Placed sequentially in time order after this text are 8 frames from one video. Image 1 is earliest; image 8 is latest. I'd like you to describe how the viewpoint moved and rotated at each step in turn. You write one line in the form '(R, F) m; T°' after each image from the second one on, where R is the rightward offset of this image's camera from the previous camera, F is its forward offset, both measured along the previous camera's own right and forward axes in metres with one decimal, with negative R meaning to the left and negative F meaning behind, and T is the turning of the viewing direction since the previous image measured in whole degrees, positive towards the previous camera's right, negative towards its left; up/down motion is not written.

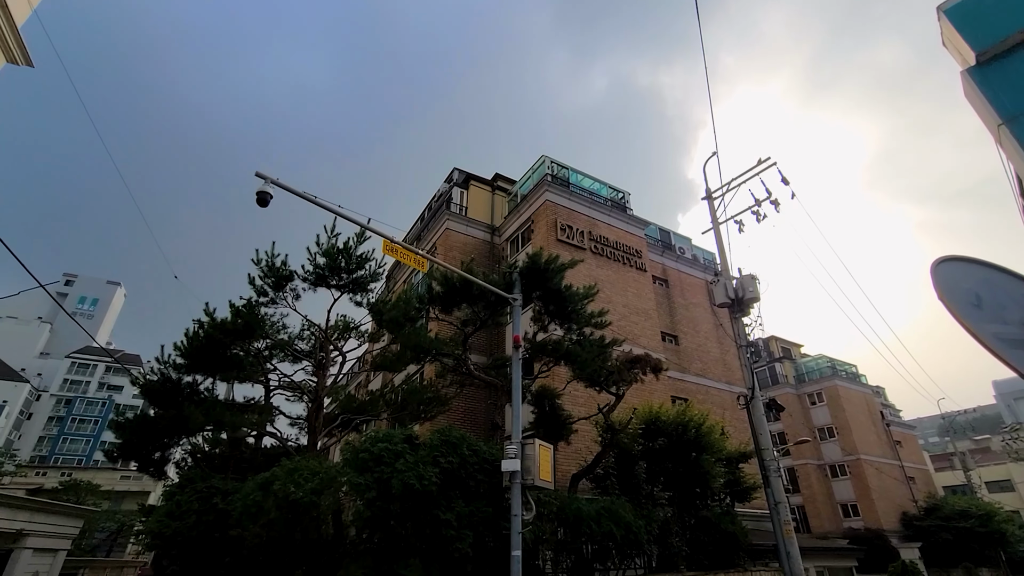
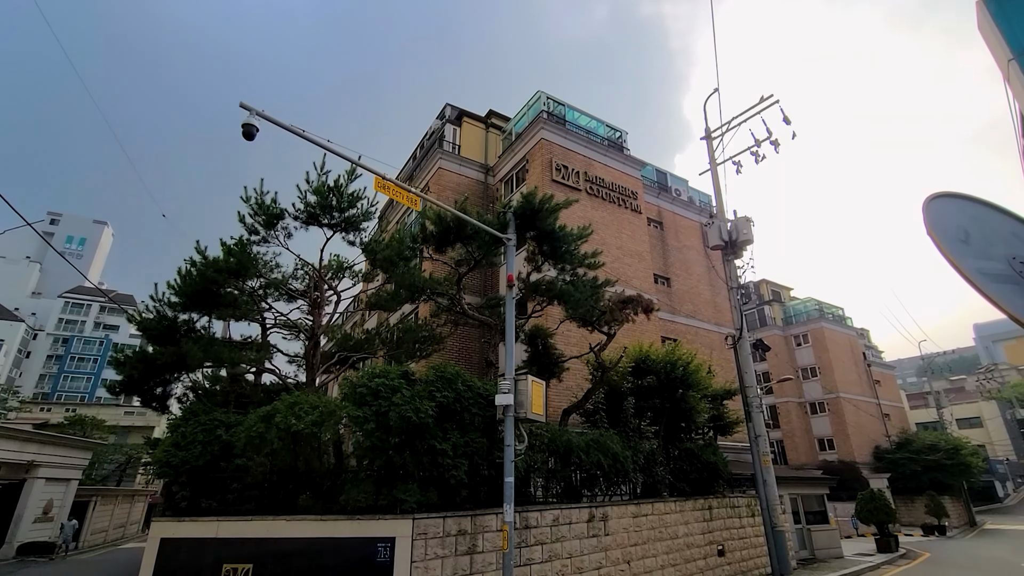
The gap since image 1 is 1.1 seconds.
(0.0, 0.0) m; +1°
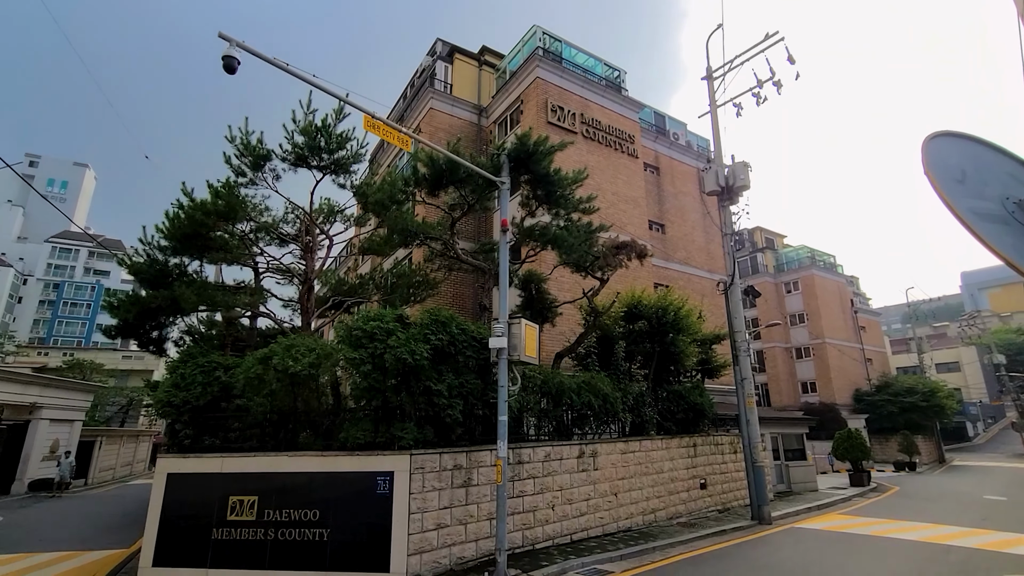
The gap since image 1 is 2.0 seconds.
(0.0, 0.0) m; +1°
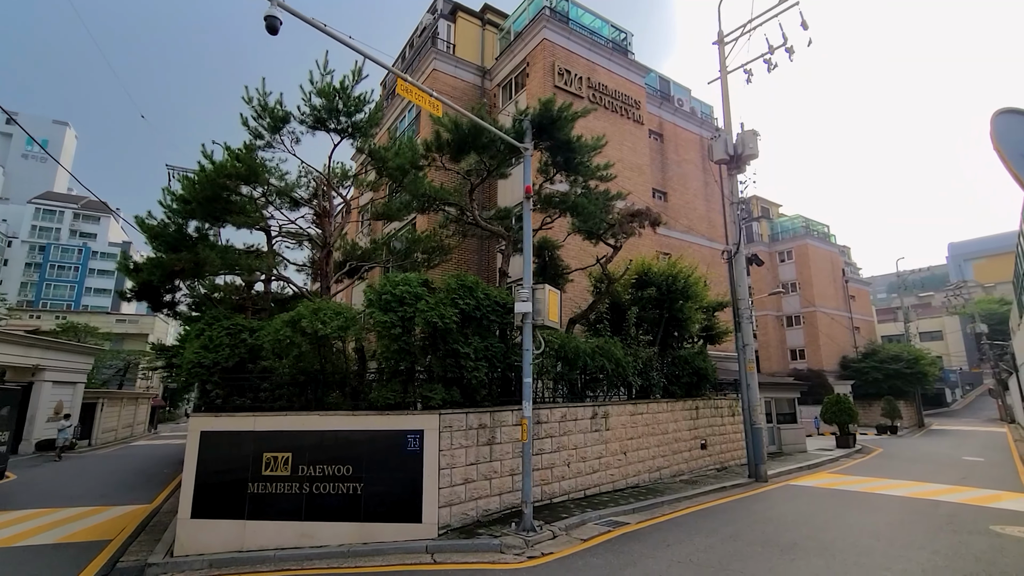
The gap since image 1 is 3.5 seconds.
(-0.5, -0.2) m; +1°
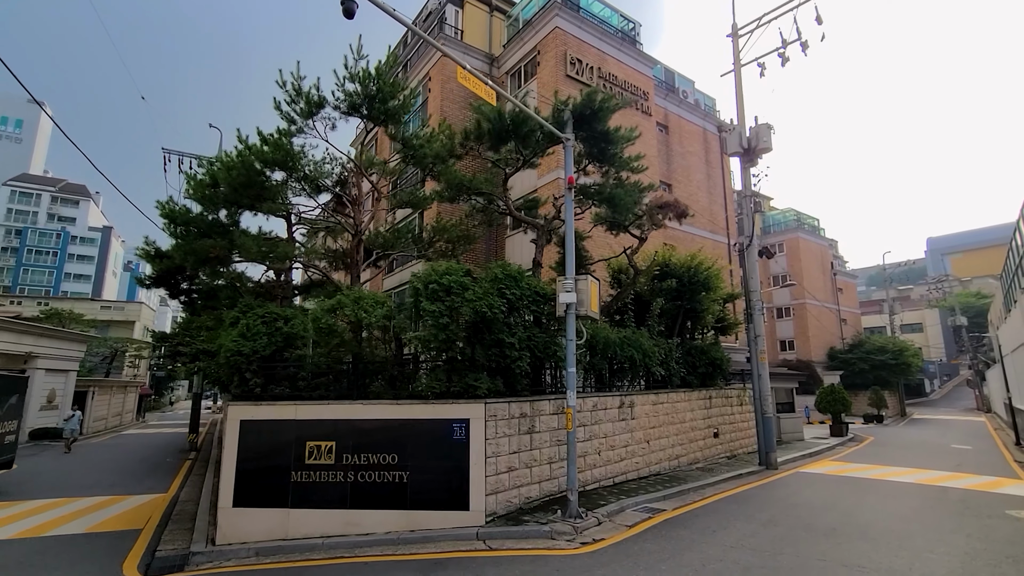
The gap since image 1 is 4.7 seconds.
(-0.9, 0.0) m; +2°
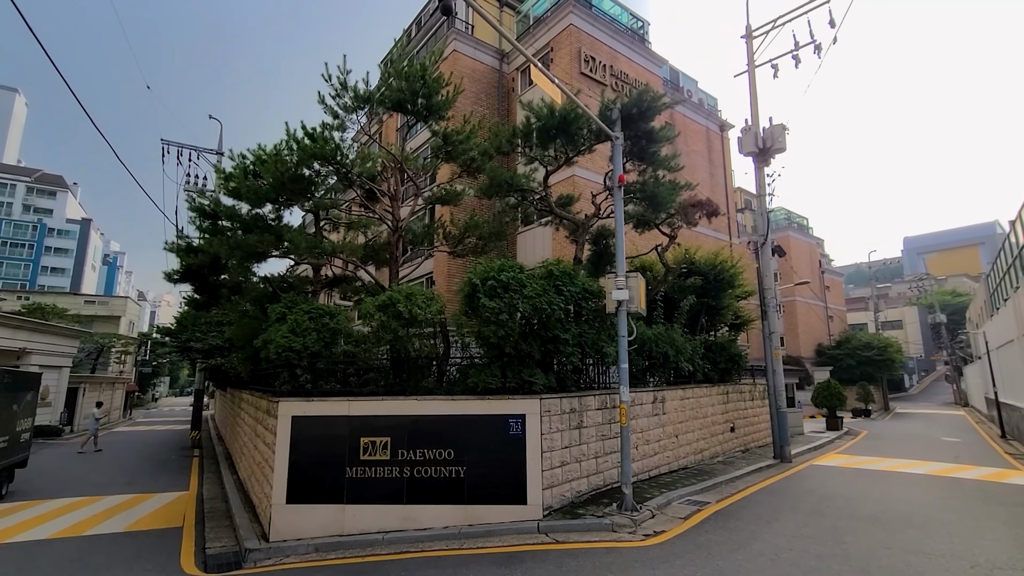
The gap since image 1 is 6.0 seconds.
(-1.1, -0.1) m; +2°
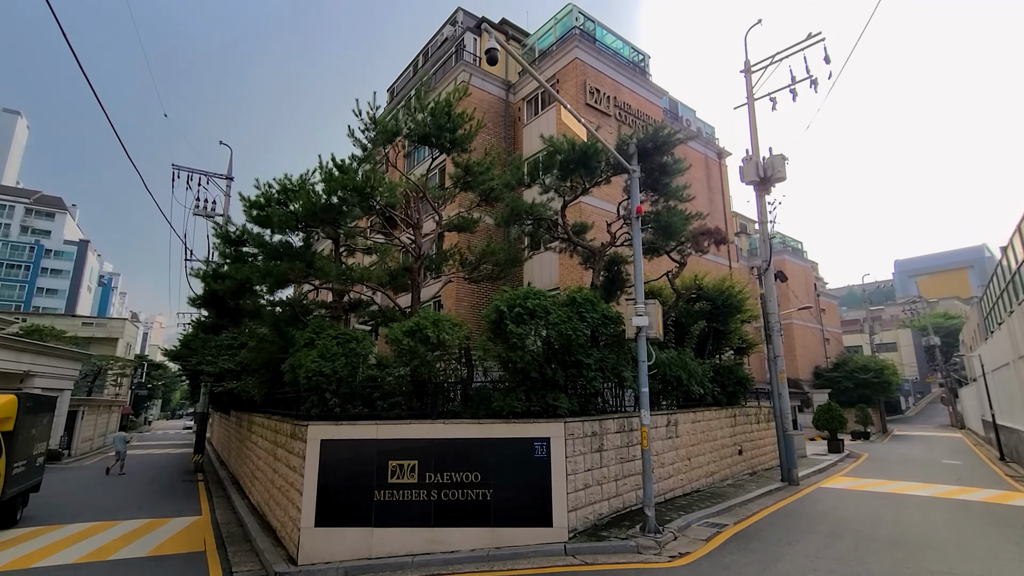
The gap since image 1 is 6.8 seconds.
(-0.5, -0.3) m; +1°
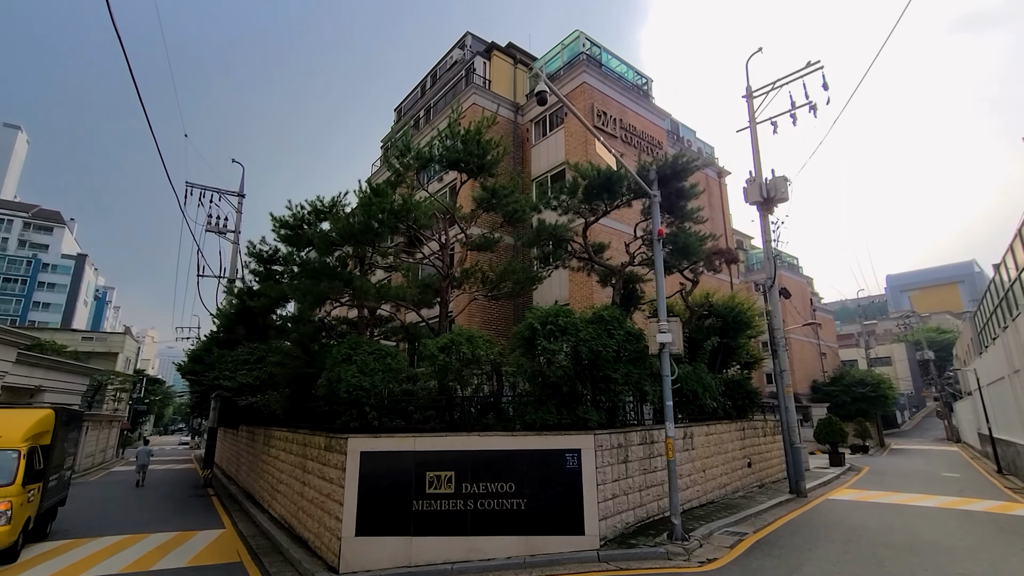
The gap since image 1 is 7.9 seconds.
(-0.6, -0.5) m; +1°
